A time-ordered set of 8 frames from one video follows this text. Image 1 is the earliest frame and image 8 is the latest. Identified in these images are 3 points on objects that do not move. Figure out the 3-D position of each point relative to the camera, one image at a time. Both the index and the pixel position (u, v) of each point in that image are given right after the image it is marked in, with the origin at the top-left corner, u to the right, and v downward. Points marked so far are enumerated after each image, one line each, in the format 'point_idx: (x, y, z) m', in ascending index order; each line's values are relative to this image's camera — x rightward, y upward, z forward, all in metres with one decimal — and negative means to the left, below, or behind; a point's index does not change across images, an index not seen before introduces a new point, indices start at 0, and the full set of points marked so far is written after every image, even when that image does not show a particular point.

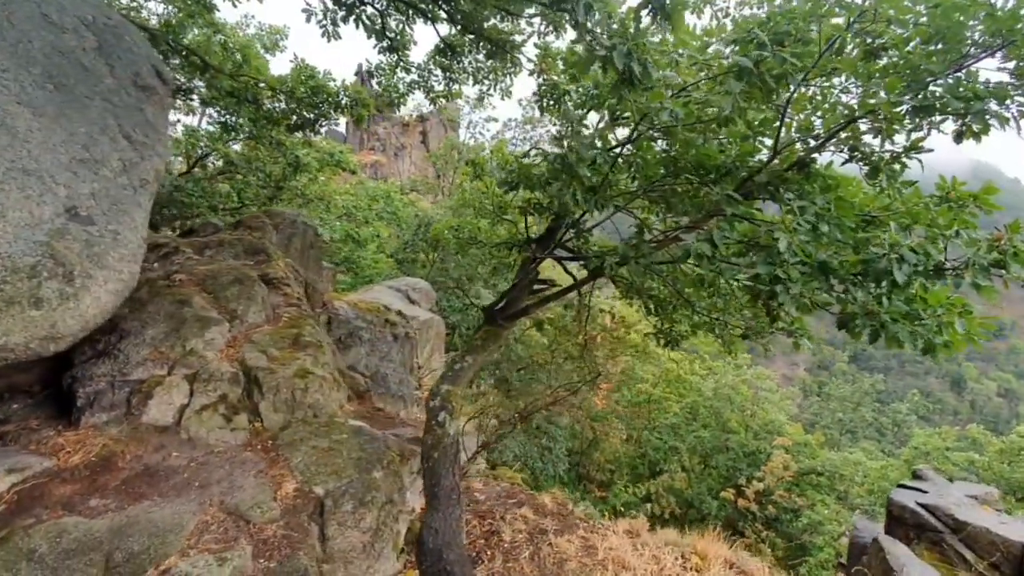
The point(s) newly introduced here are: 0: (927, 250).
0: (+1.9, +0.2, +2.3) m
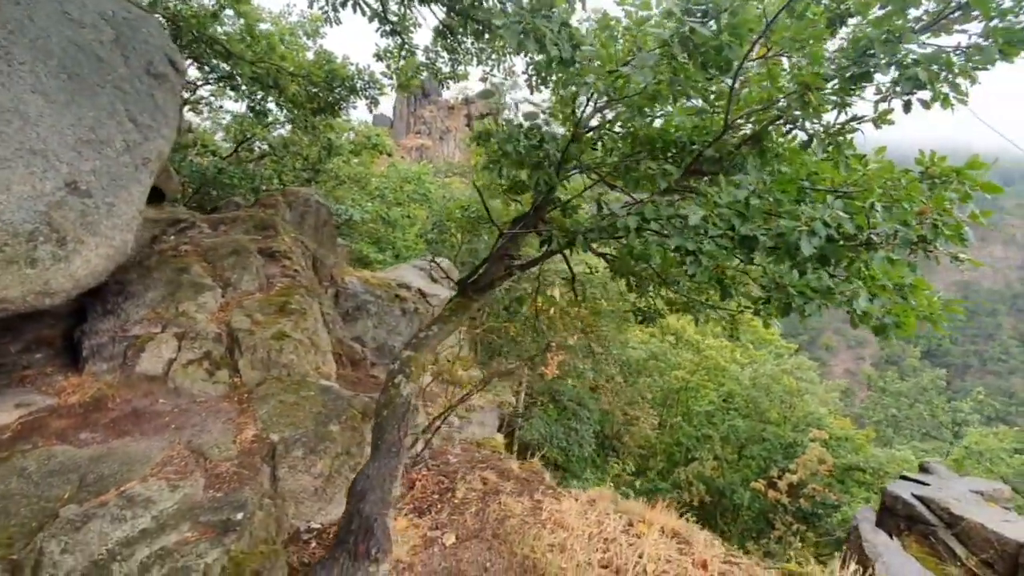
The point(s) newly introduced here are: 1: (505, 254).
0: (+1.5, +0.3, +2.3) m
1: (0.0, +0.2, +3.7) m
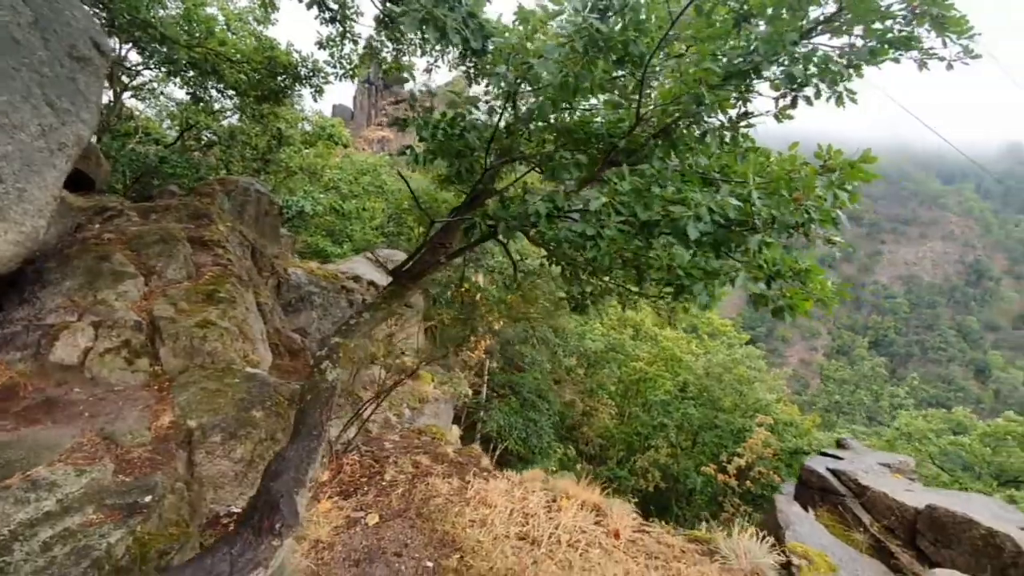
0: (+1.1, +0.4, +2.5) m
1: (-0.5, +0.3, +3.8) m
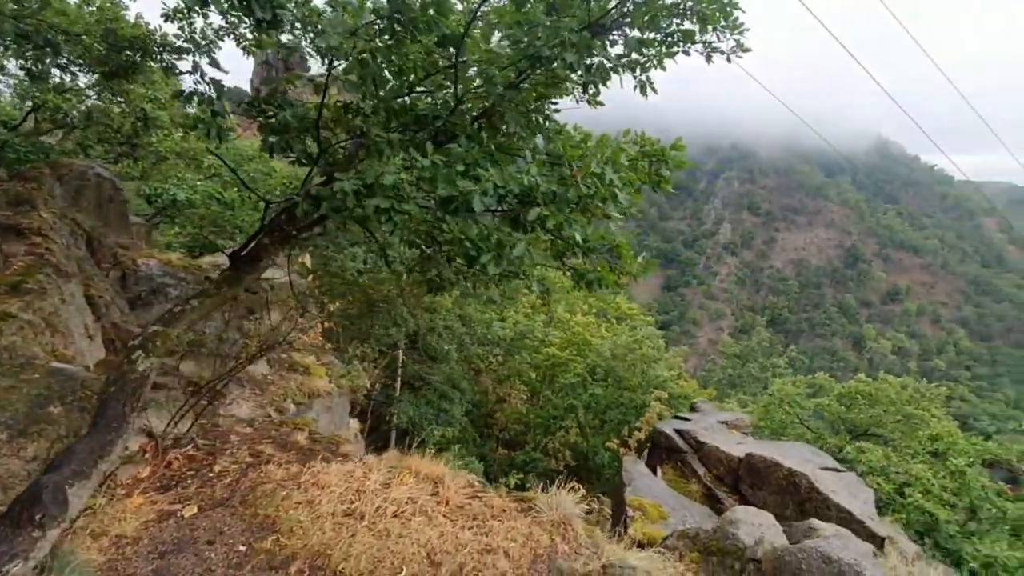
0: (0.0, +0.6, +2.6) m
1: (-1.8, +0.4, +3.7) m
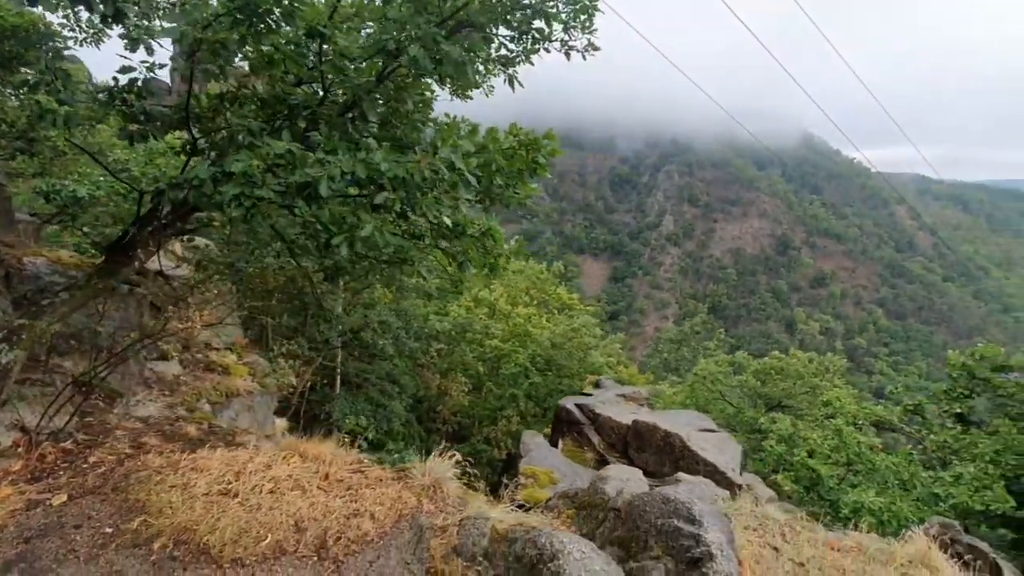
0: (-0.8, +0.7, +2.8) m
1: (-2.7, +0.5, +3.7) m
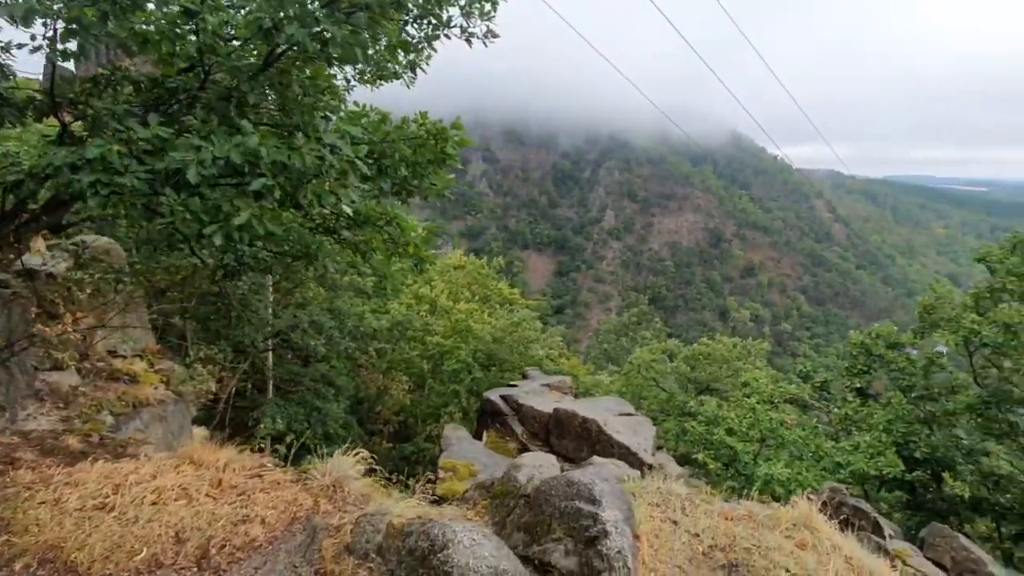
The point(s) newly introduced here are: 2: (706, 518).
0: (-1.5, +0.7, +2.6) m
1: (-3.4, +0.5, +3.3) m
2: (+1.4, -1.7, +3.6) m
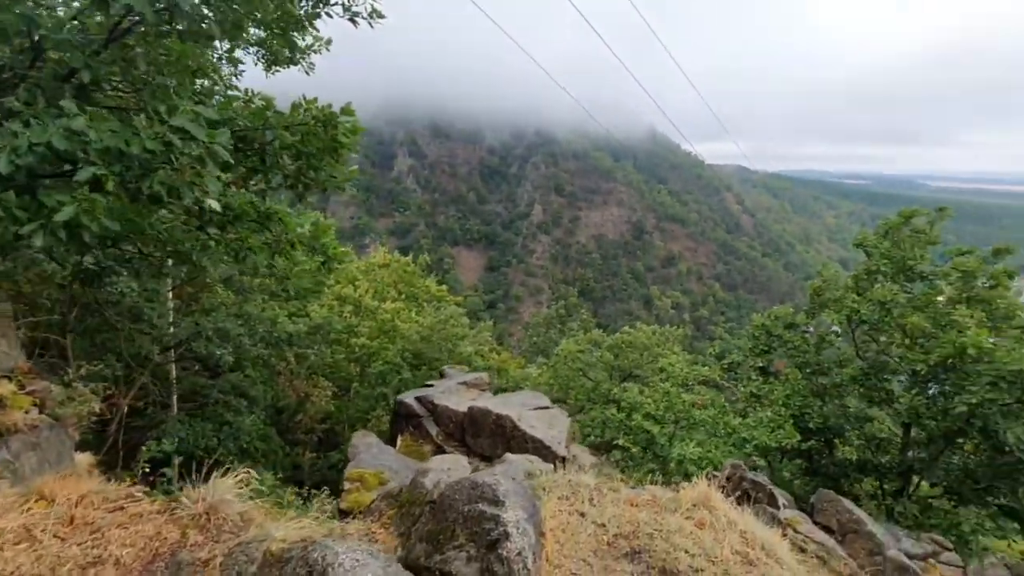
0: (-2.0, +0.7, +2.2) m
1: (-4.1, +0.4, +2.7) m
2: (+0.7, -1.6, +3.6) m
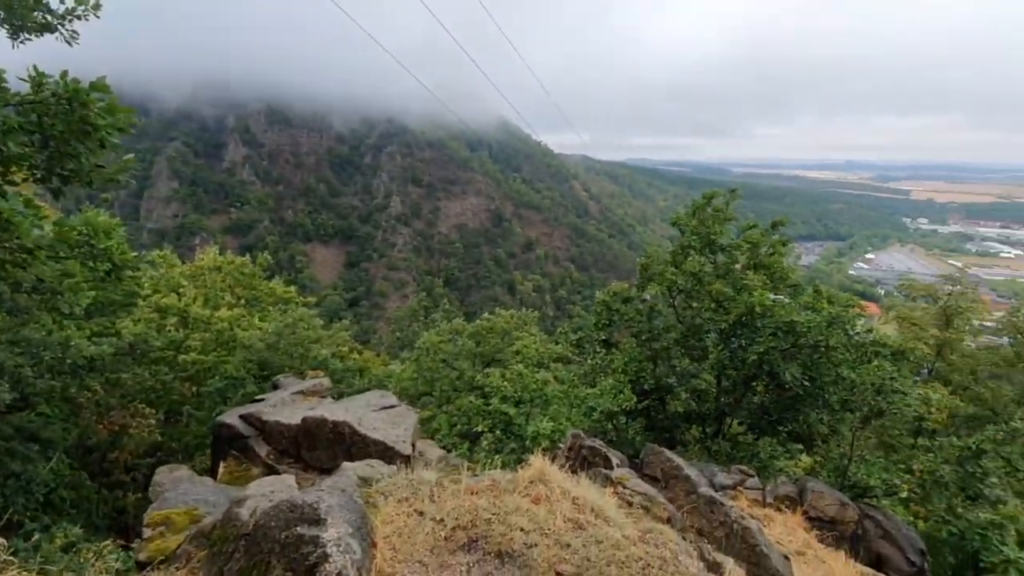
0: (-2.9, +0.5, +1.4) m
1: (-4.9, +0.1, +1.3) m
2: (-0.4, -1.5, +3.5) m
